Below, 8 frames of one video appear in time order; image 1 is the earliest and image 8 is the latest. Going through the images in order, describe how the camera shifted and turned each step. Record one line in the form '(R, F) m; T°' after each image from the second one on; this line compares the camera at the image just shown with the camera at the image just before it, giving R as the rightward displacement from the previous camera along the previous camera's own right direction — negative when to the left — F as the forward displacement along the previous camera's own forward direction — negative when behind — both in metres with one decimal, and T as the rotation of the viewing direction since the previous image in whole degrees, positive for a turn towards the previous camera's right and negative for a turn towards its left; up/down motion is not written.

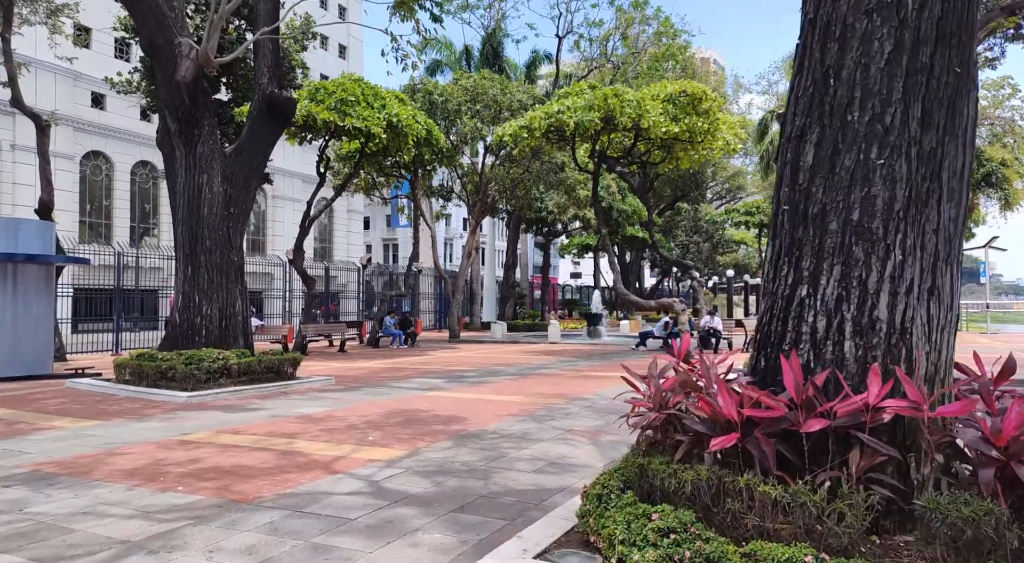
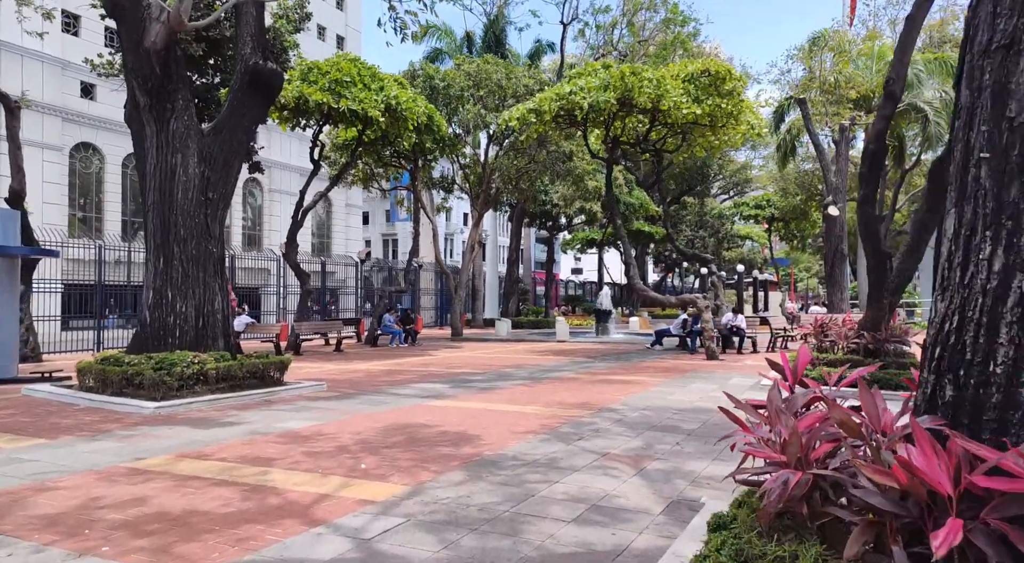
(-0.2, +1.4) m; 0°
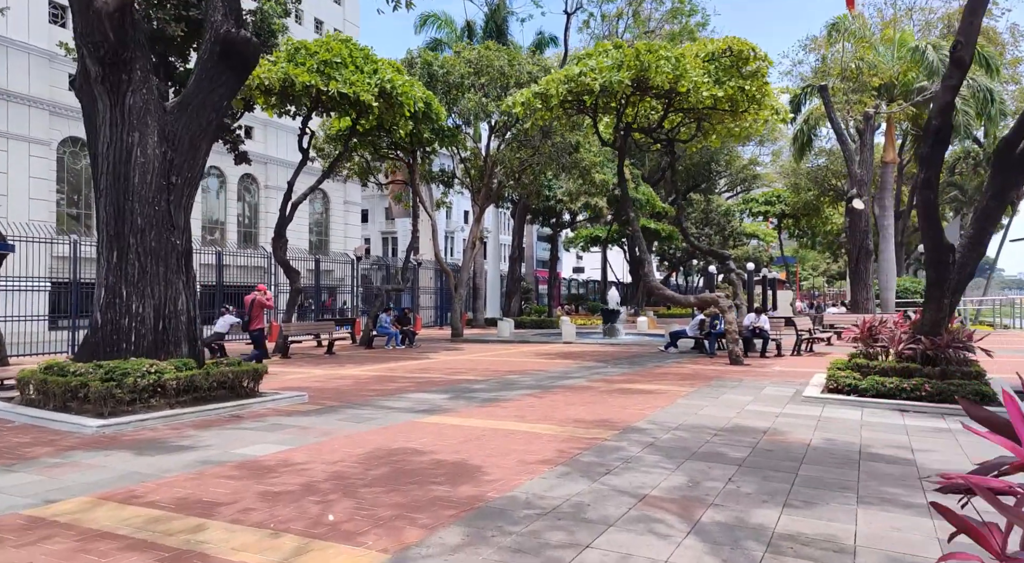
(-0.1, +1.5) m; 0°
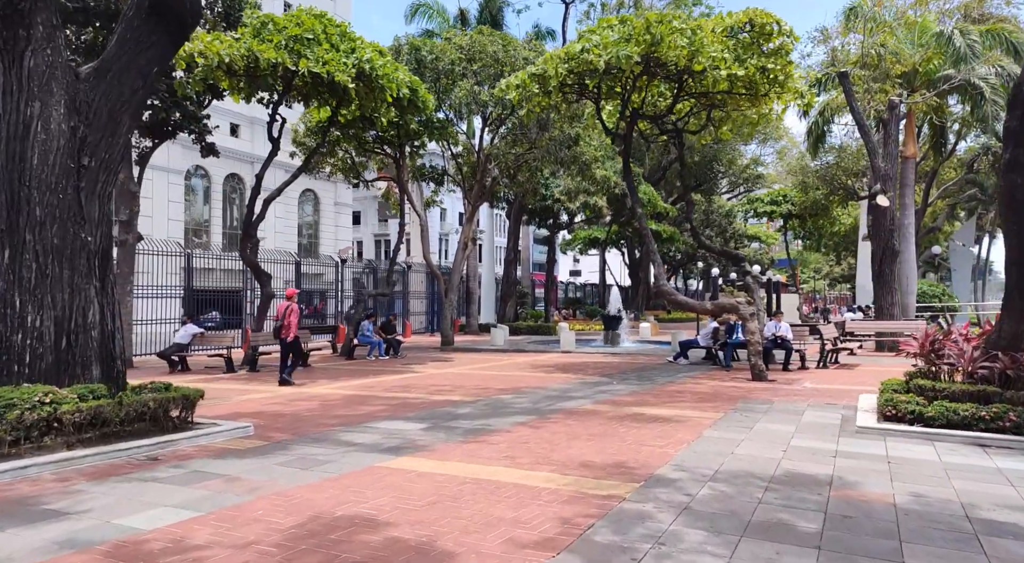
(+0.1, +1.9) m; 0°
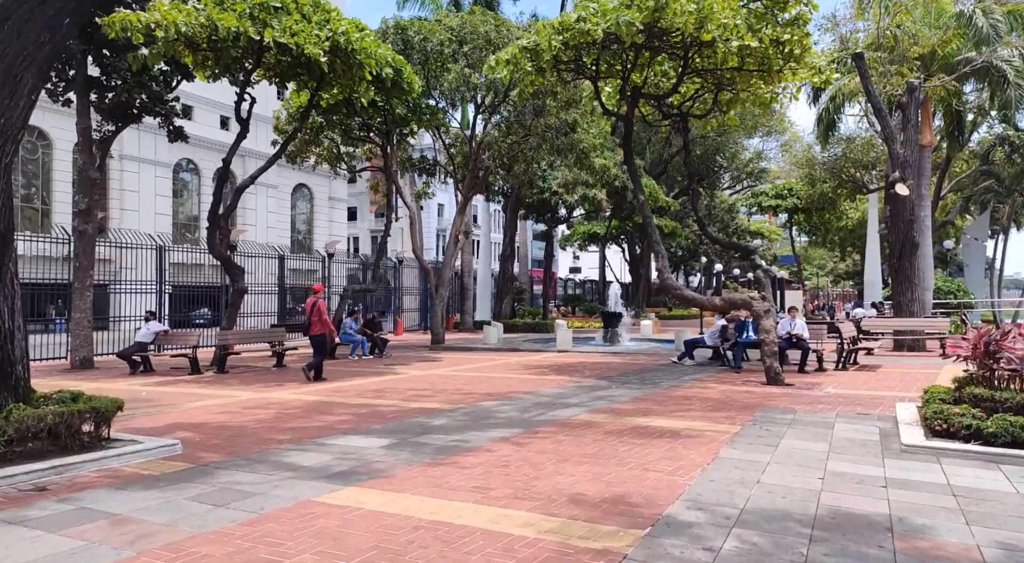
(+0.2, +1.4) m; 0°
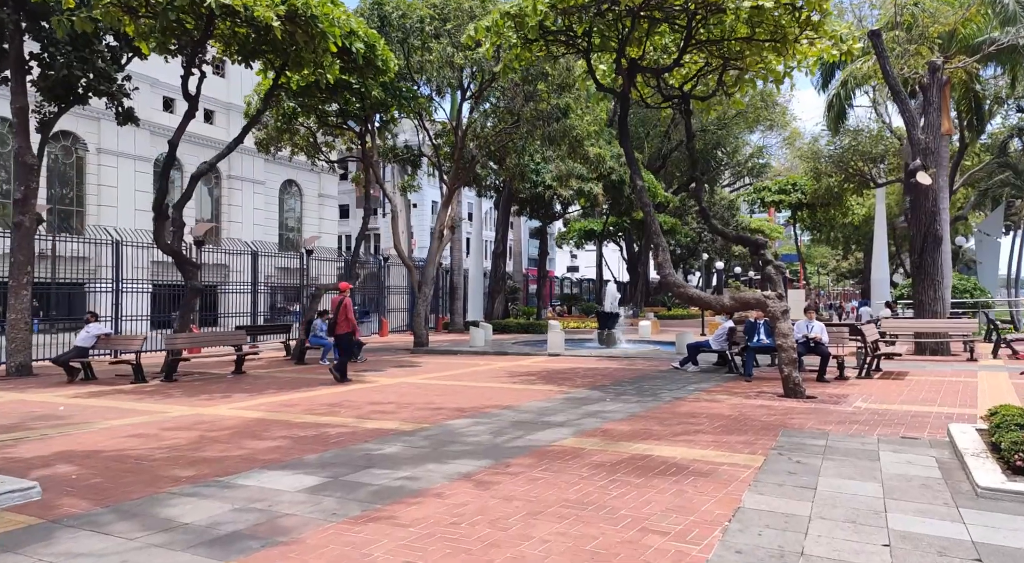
(+0.3, +1.7) m; 0°
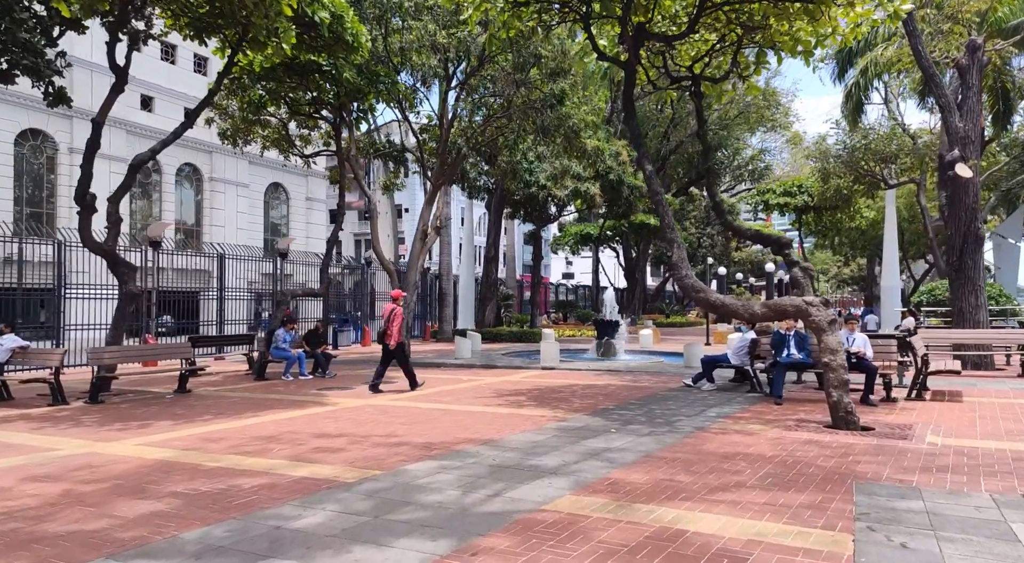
(+0.1, +2.1) m; 0°
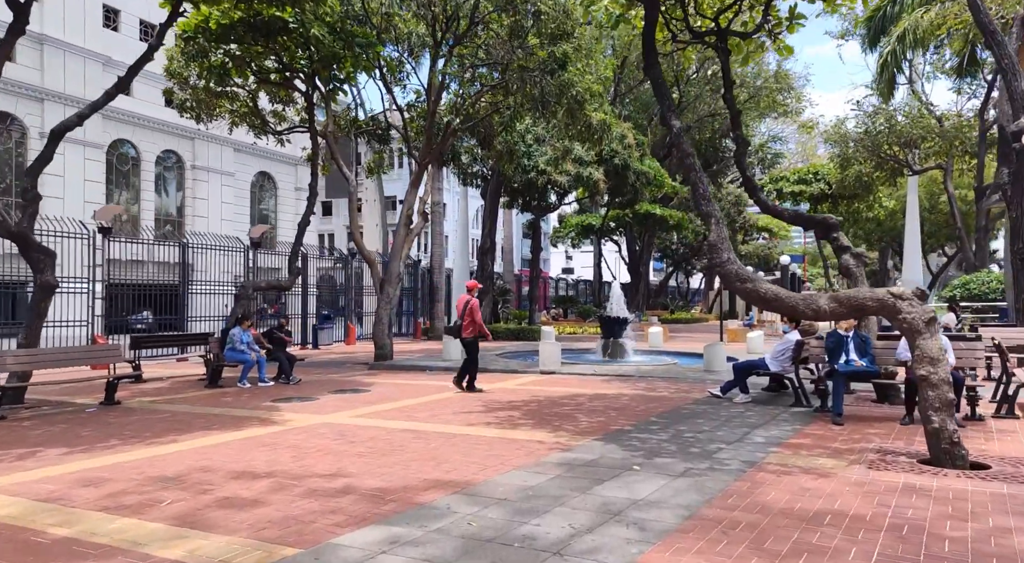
(+0.1, +2.2) m; 0°
